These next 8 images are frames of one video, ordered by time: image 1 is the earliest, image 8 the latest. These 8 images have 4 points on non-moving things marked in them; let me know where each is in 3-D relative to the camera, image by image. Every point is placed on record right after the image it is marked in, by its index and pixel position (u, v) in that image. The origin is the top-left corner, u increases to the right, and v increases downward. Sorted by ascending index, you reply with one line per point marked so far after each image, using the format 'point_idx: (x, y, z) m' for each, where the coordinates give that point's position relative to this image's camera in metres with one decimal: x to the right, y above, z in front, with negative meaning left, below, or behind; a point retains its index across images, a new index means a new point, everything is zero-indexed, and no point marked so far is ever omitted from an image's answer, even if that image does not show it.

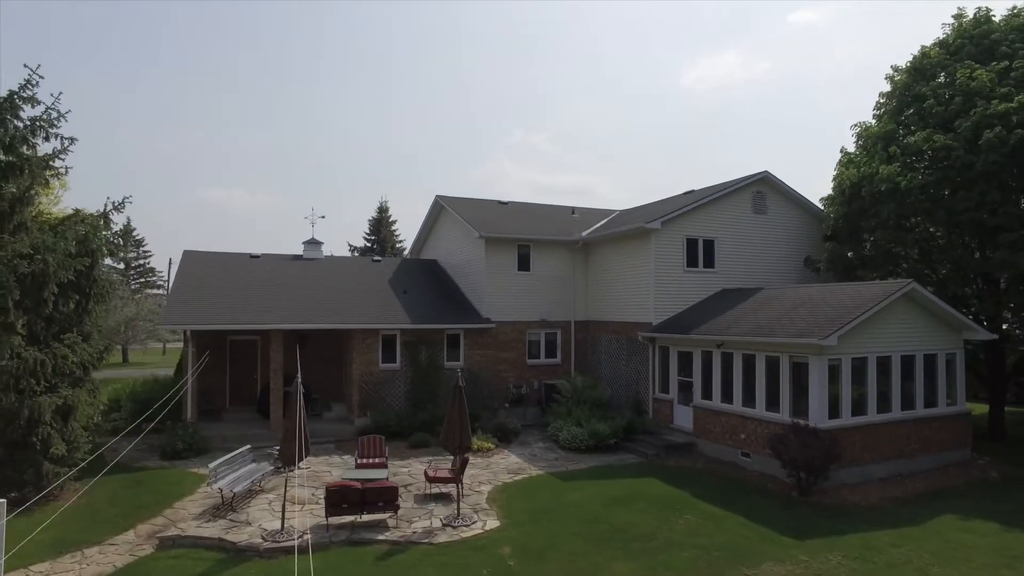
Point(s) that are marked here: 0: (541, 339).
0: (+0.9, -1.5, +19.1) m
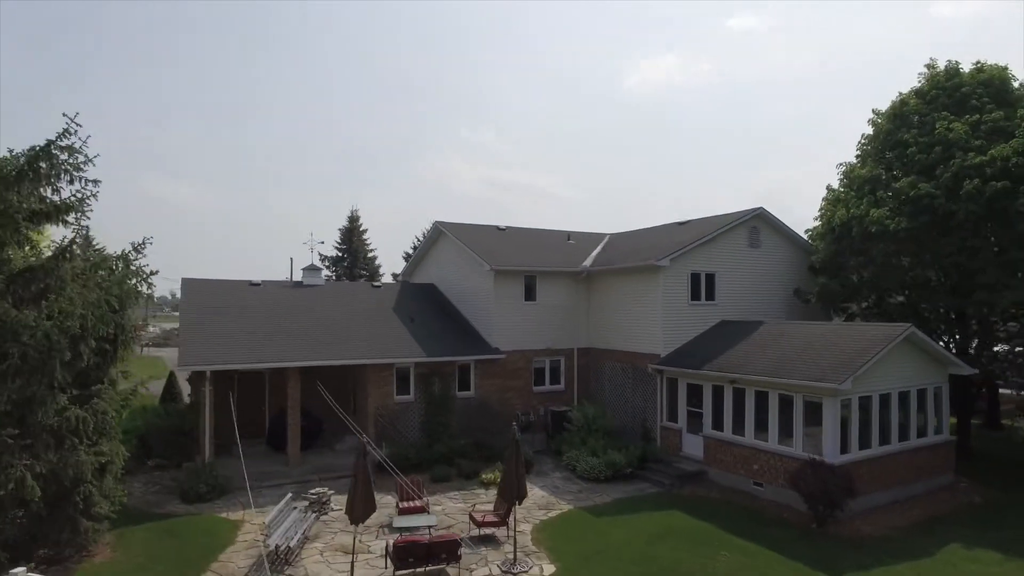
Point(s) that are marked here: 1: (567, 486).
0: (+1.1, -2.4, +19.7) m
1: (+1.3, -4.8, +15.3) m
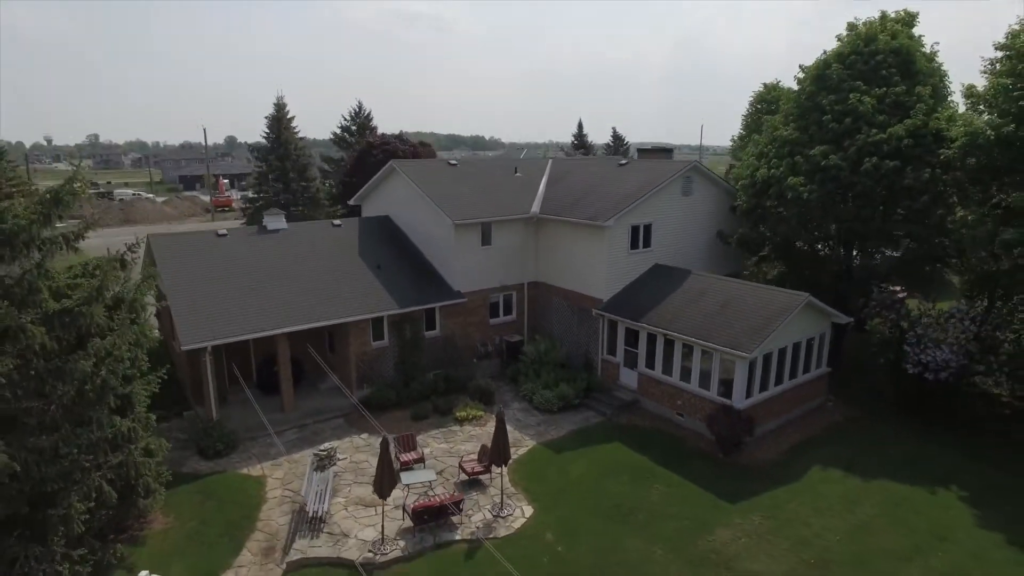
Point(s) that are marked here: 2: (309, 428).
0: (-0.4, -0.4, +22.1) m
1: (+0.5, -3.8, +18.6) m
2: (-5.7, -3.9, +17.7) m
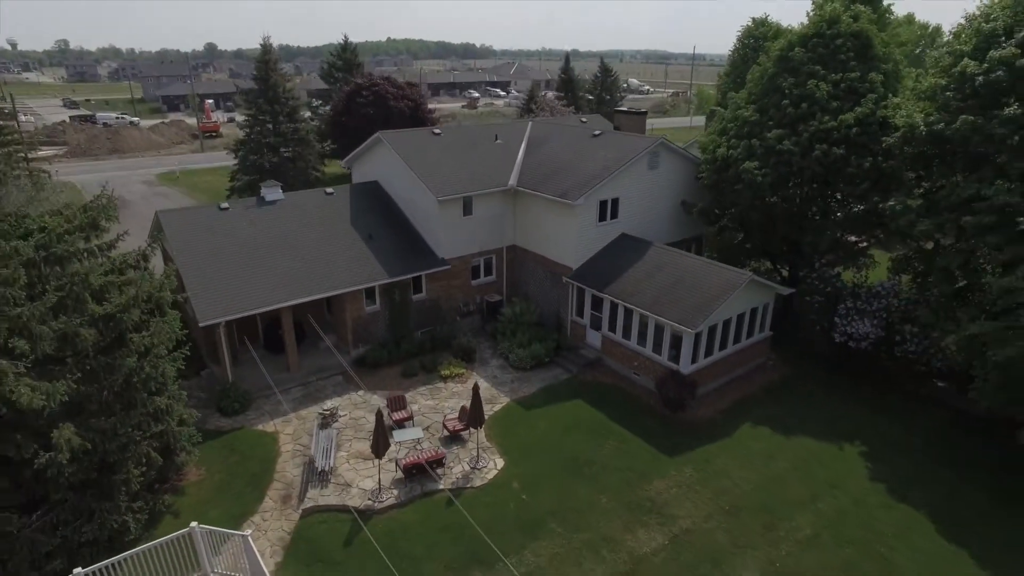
0: (-1.2, +0.9, +24.2) m
1: (-0.3, -3.0, +21.2) m
2: (-6.5, -3.2, +20.3) m
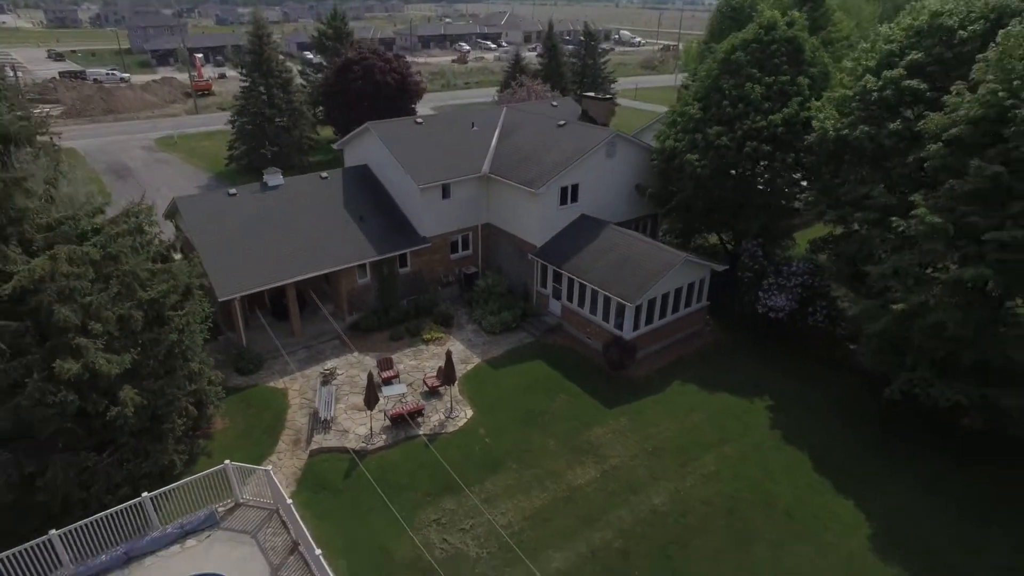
0: (-2.3, +2.1, +27.5) m
1: (-1.4, -2.0, +24.9) m
2: (-7.6, -2.3, +23.9) m
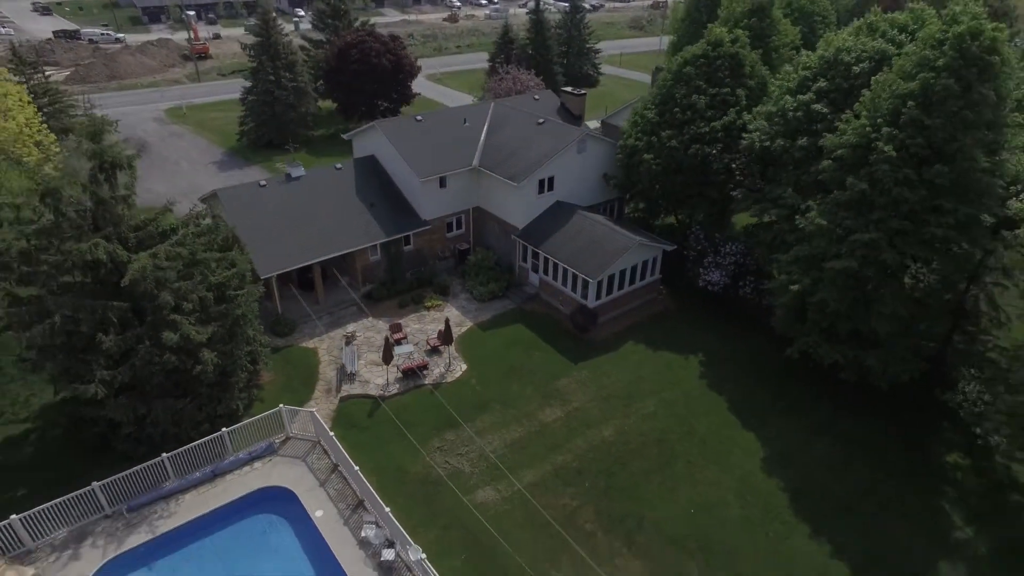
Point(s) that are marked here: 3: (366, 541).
0: (-3.0, +3.4, +32.4) m
1: (-2.1, -0.9, +30.2) m
2: (-8.2, -1.2, +29.1) m
3: (-4.5, -7.8, +19.3) m
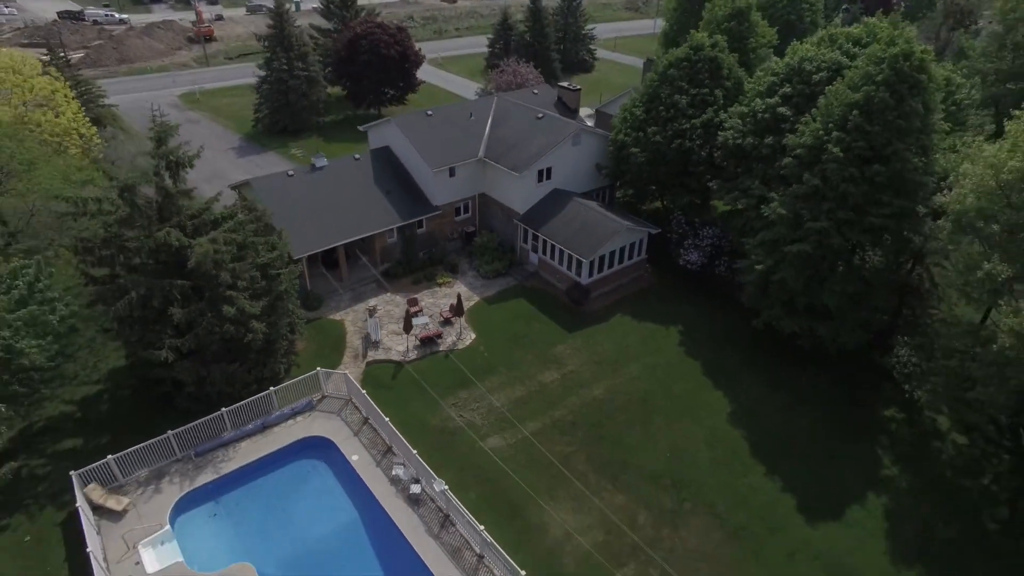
0: (-2.9, +4.7, +36.0) m
1: (-1.9, +0.3, +33.9) m
2: (-8.1, -0.1, +32.8) m
3: (-4.3, -7.1, +23.3) m
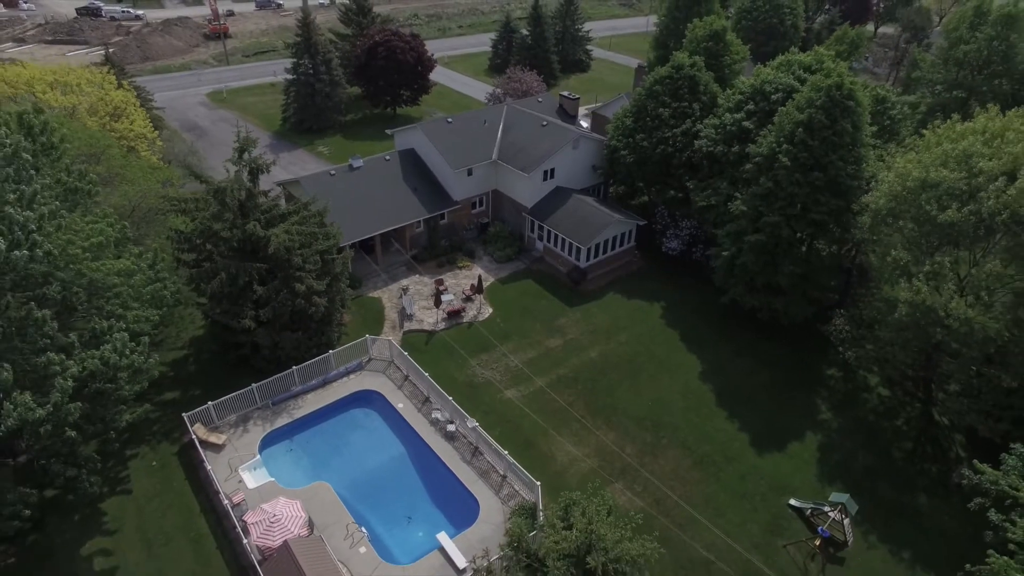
0: (-2.3, +5.8, +41.8) m
1: (-1.4, +1.4, +39.8) m
2: (-7.5, +0.9, +38.6) m
3: (-3.6, -6.2, +29.3) m
